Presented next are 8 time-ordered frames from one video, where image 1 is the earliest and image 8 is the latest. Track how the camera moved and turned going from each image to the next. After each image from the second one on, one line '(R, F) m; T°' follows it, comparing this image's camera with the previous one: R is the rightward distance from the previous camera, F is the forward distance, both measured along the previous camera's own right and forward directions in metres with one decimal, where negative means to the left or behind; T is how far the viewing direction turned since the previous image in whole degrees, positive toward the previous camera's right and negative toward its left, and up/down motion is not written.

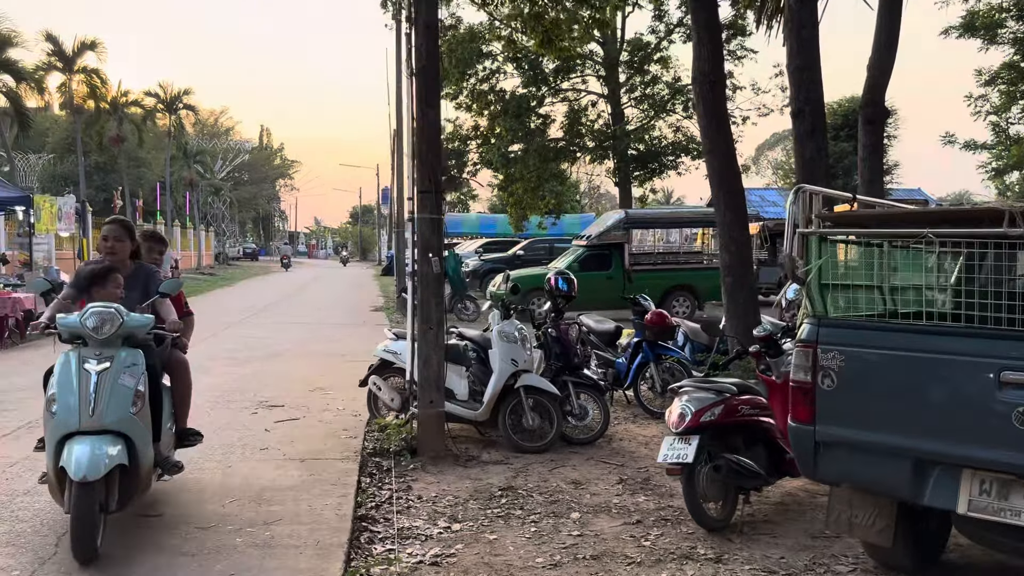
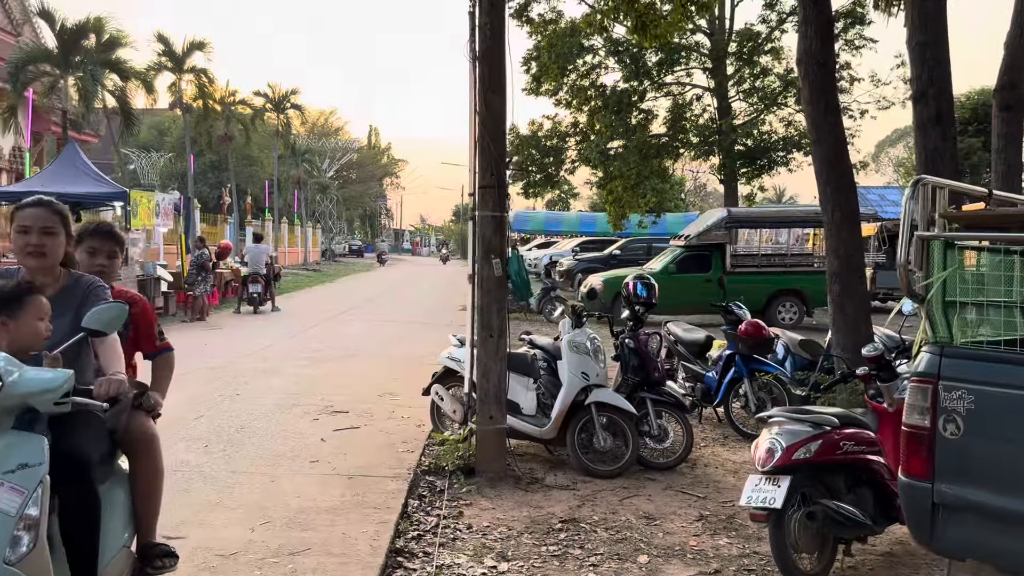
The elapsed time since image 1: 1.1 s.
(+0.1, +0.4) m; -7°
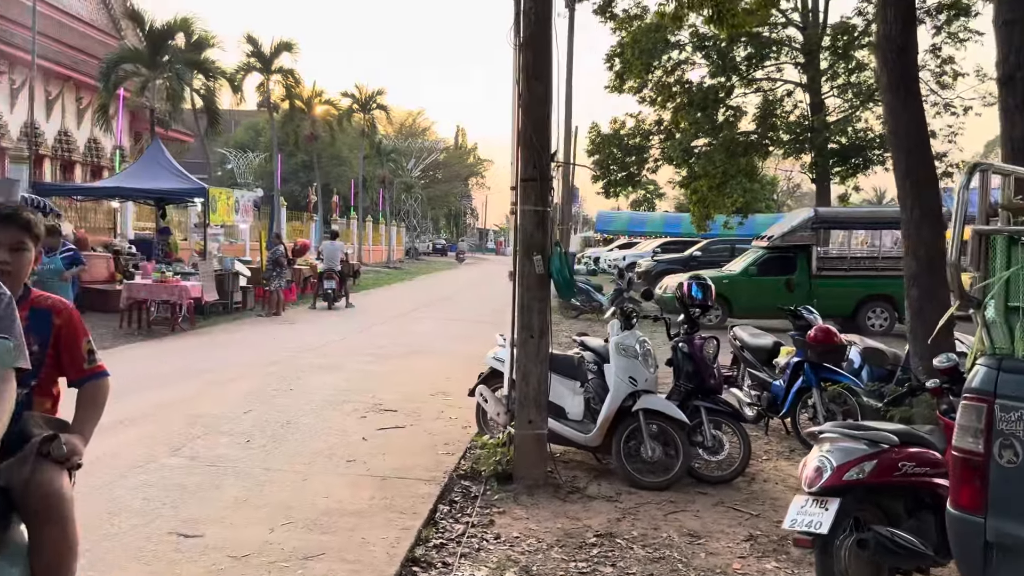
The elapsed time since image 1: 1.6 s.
(+0.2, +0.2) m; -6°
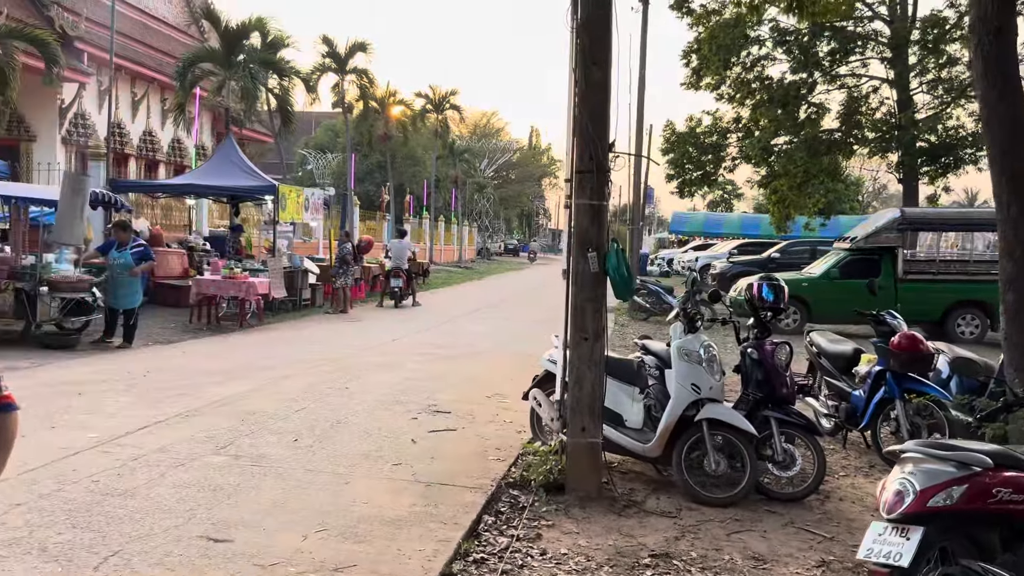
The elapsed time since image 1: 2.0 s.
(+0.1, +0.2) m; -5°
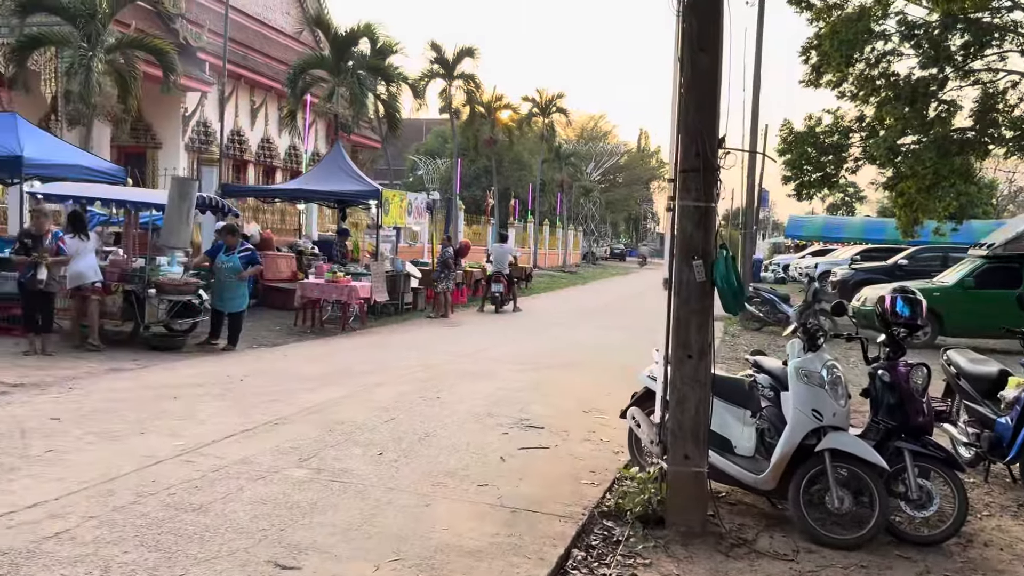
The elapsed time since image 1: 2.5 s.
(0.0, +0.3) m; -7°
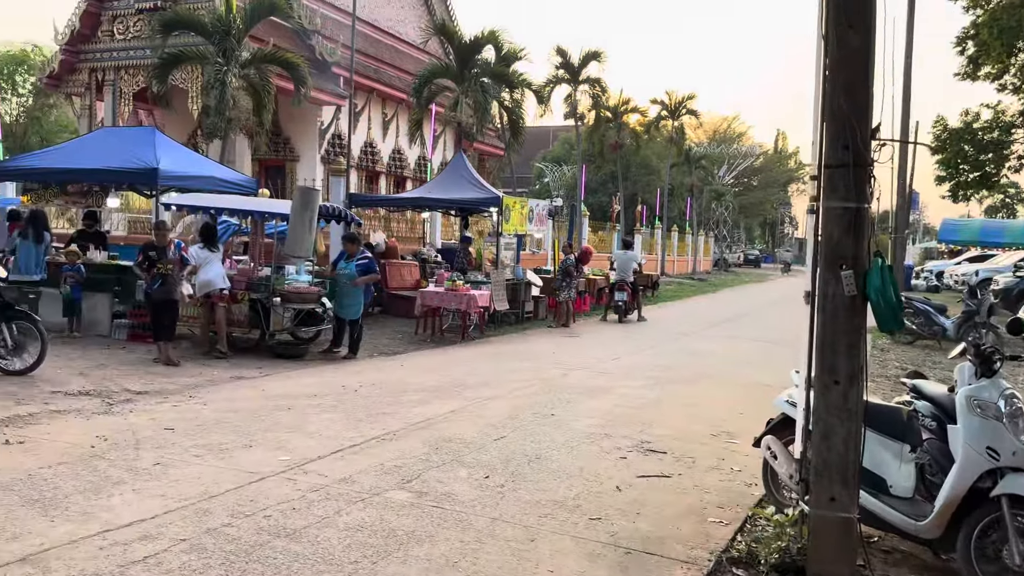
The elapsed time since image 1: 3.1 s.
(0.0, +0.3) m; -9°
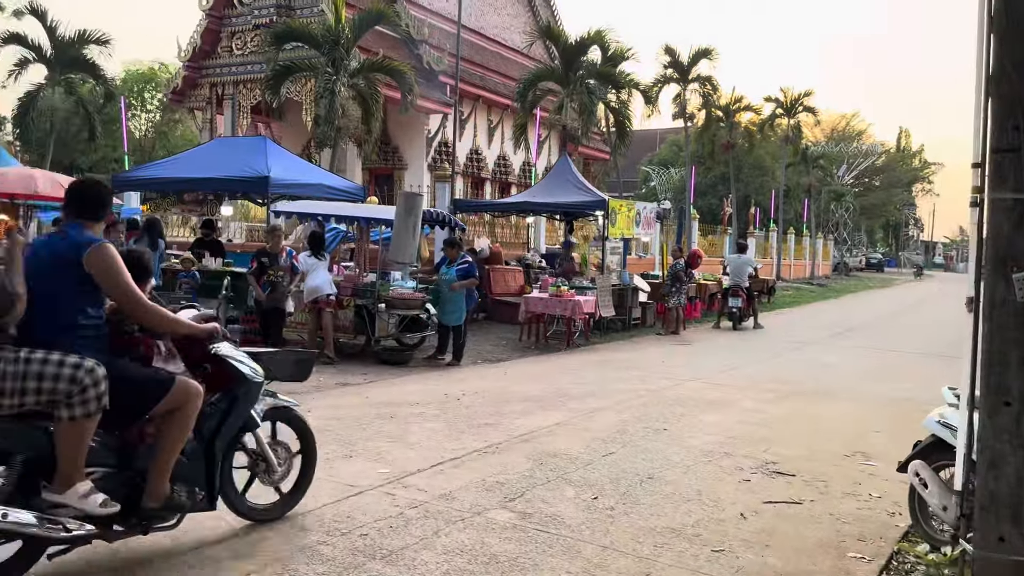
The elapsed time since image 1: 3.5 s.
(0.0, +0.2) m; -7°
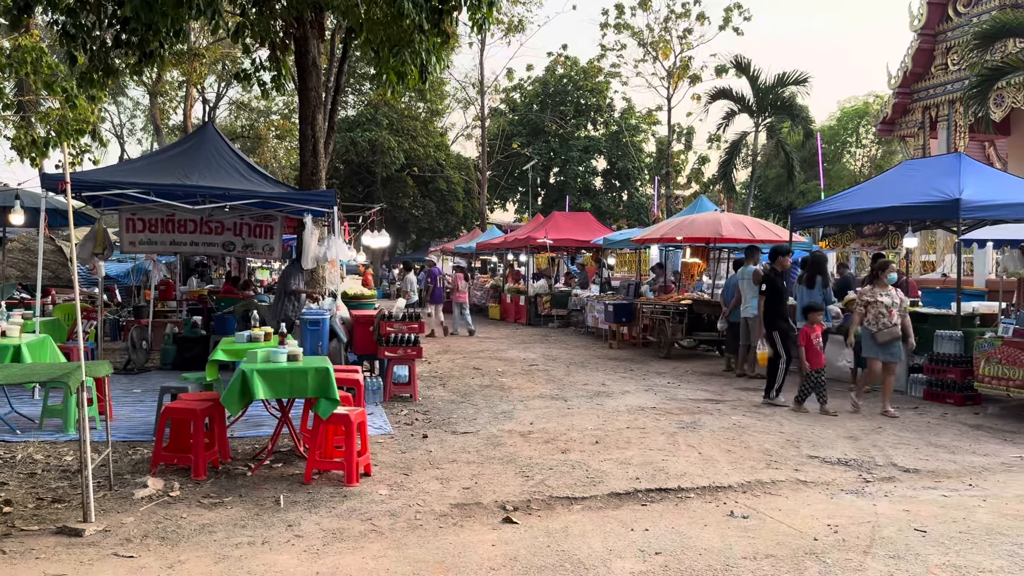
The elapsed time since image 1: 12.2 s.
(-1.8, -0.2) m; +5°
